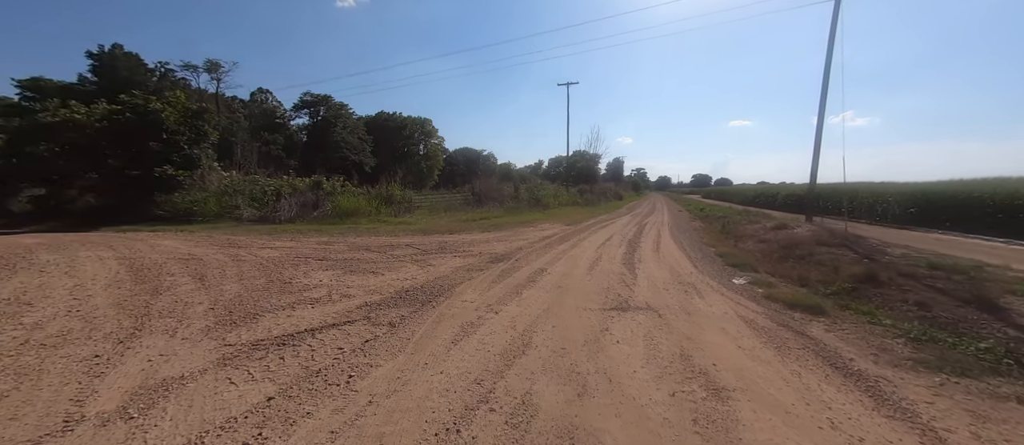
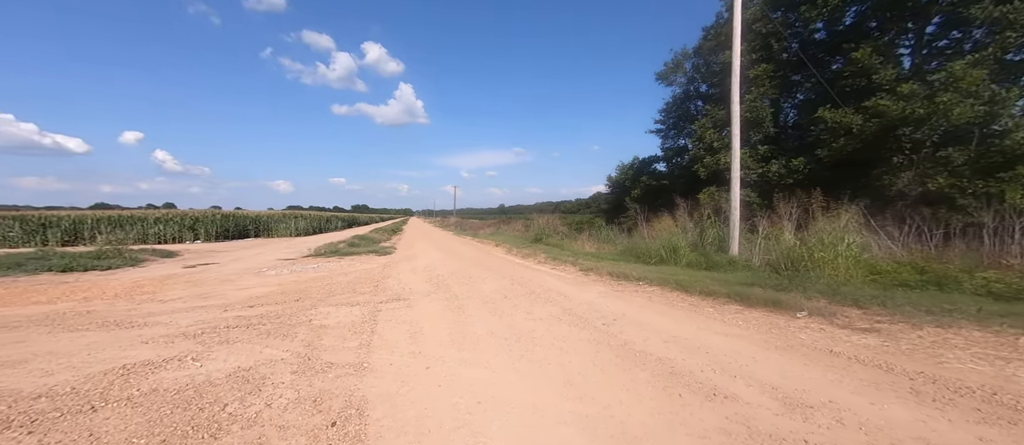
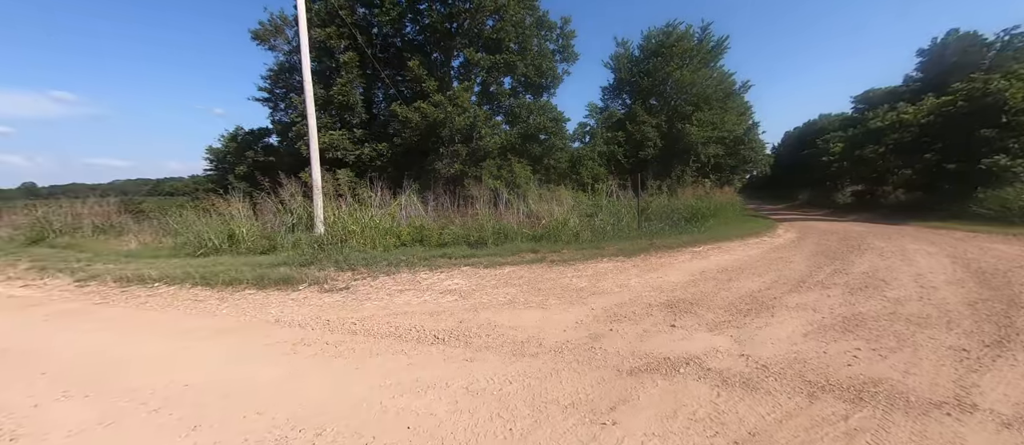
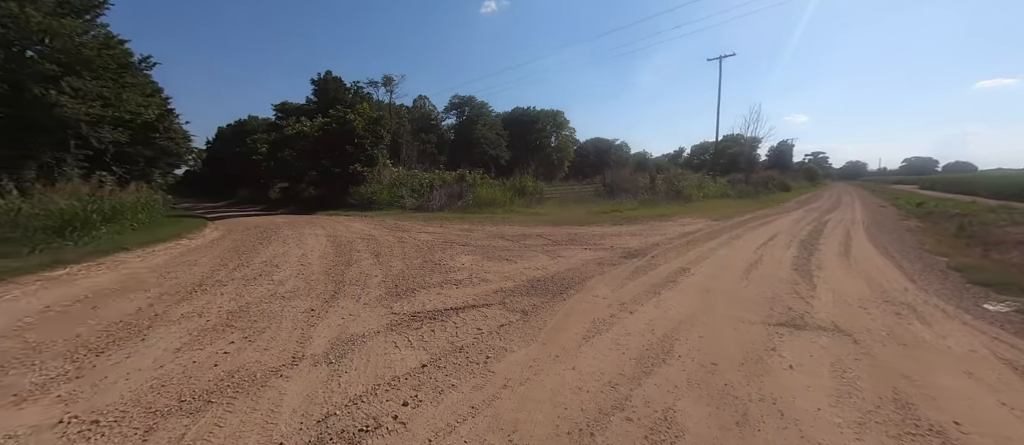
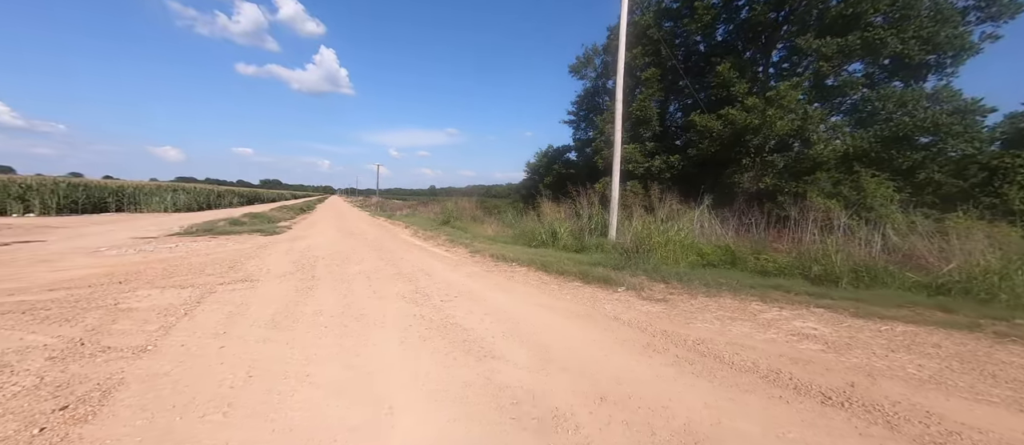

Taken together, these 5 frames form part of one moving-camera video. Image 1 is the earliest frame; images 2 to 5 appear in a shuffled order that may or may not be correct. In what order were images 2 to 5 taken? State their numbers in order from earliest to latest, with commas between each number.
4, 3, 5, 2
